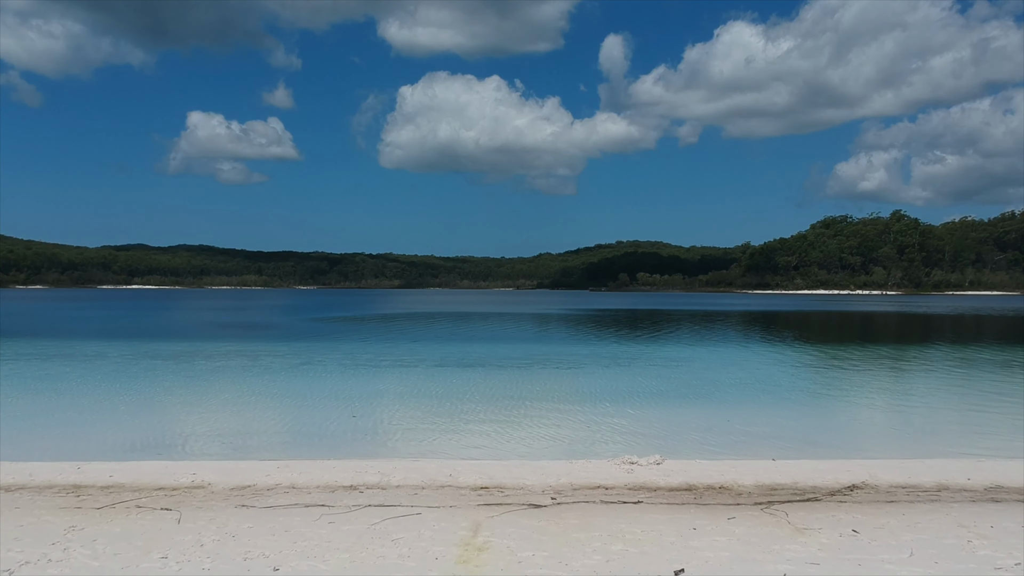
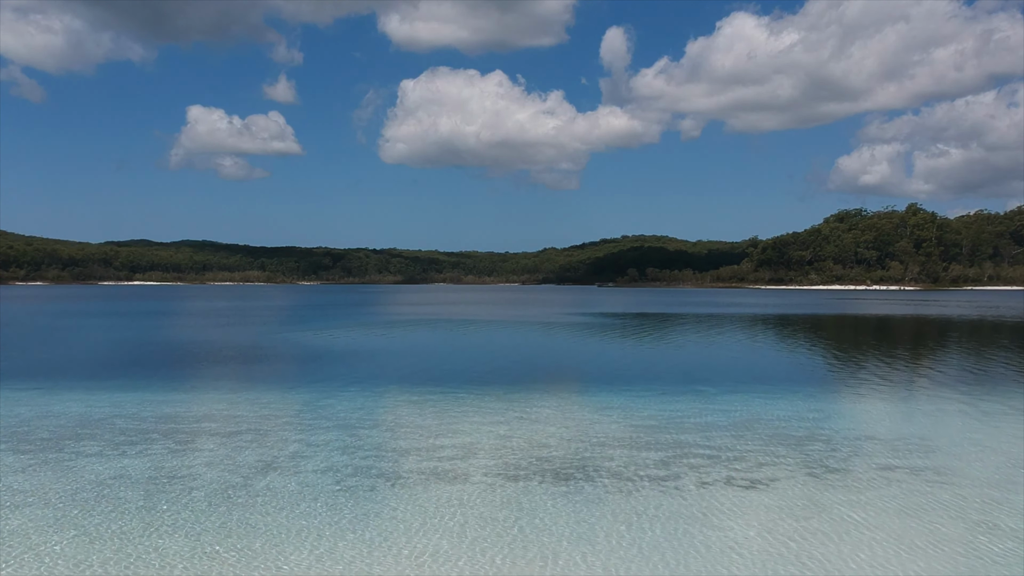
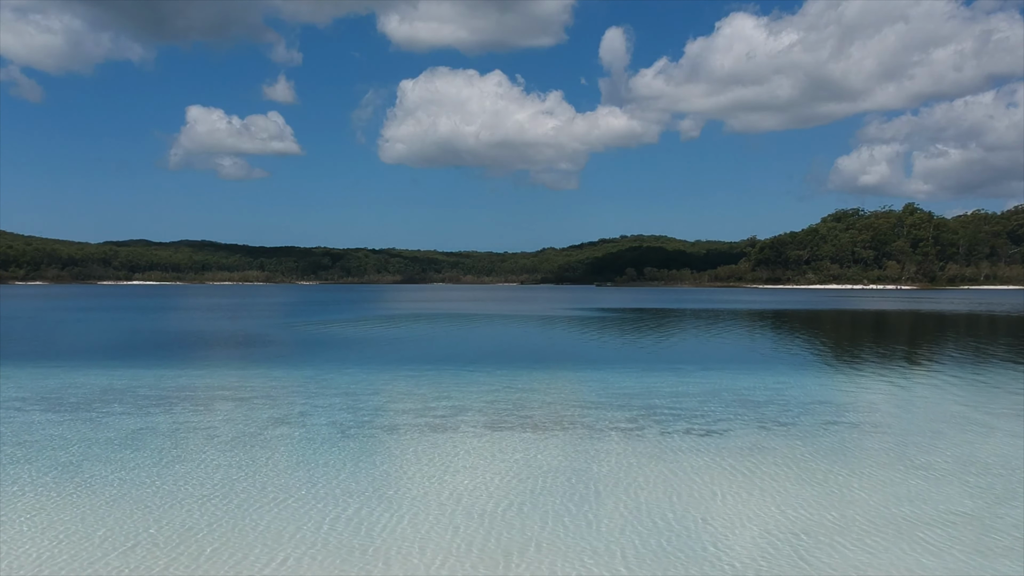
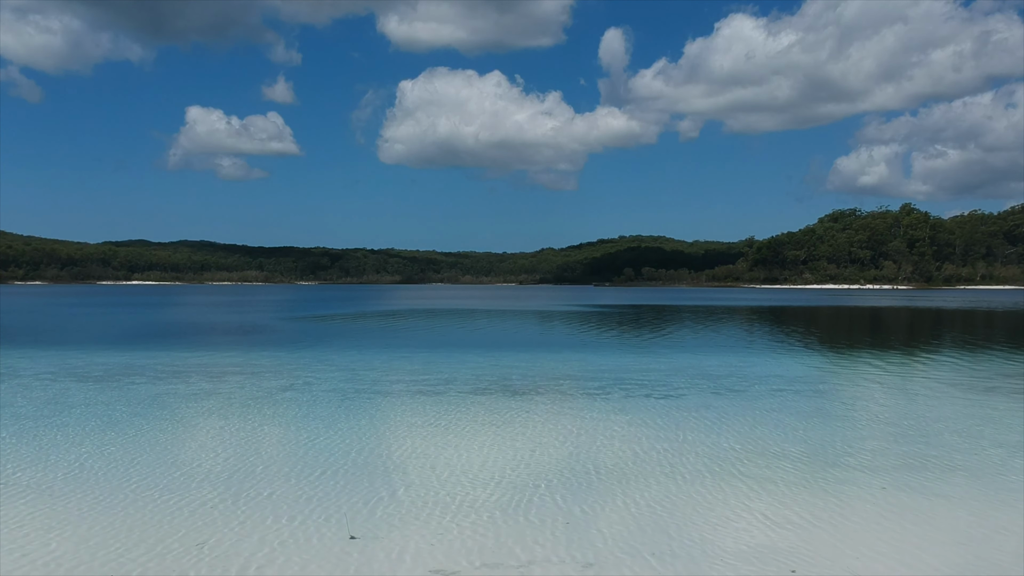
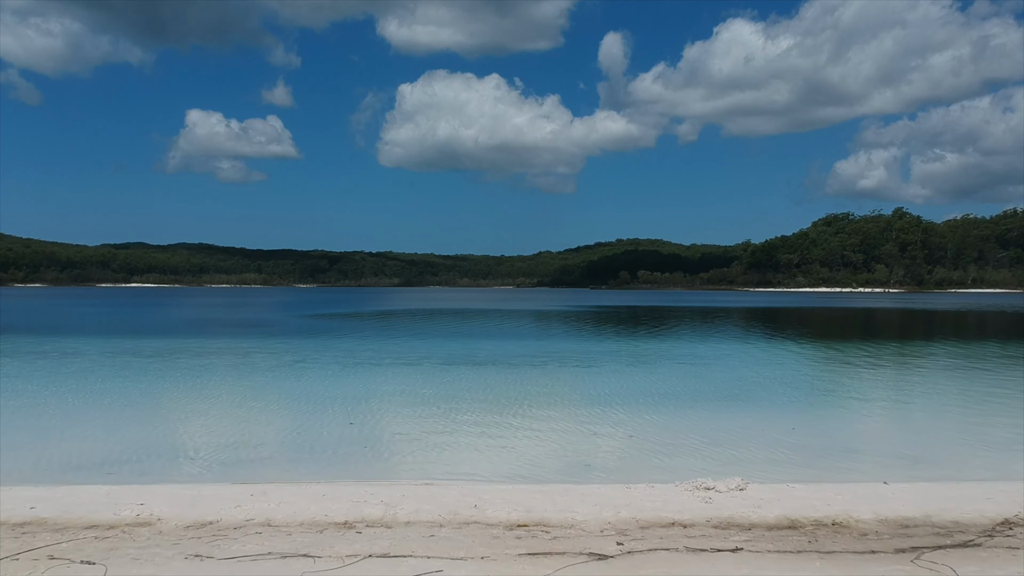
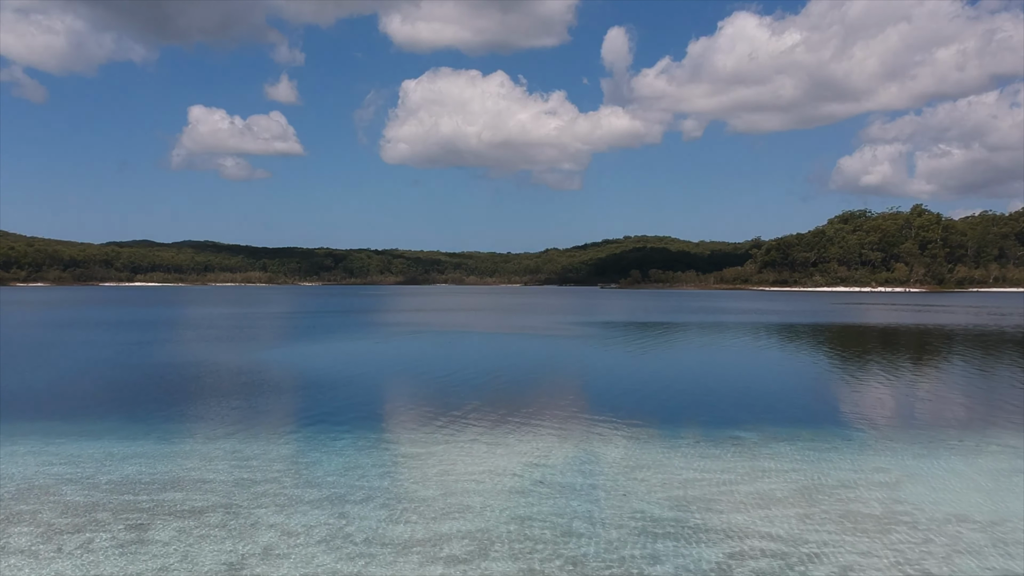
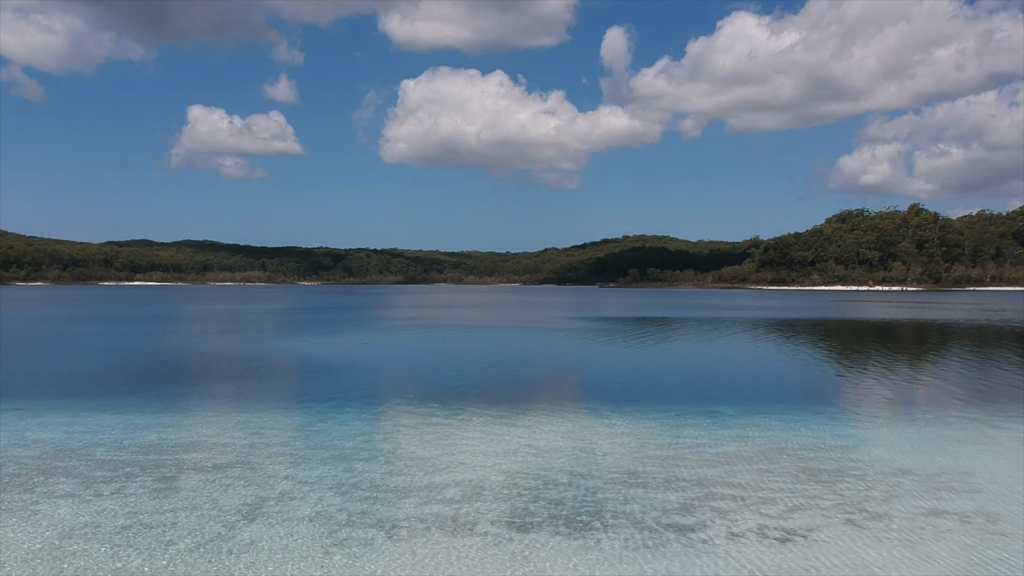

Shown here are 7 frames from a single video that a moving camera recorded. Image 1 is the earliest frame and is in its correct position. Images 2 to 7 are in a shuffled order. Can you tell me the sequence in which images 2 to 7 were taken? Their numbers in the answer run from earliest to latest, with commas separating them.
5, 4, 3, 2, 7, 6
